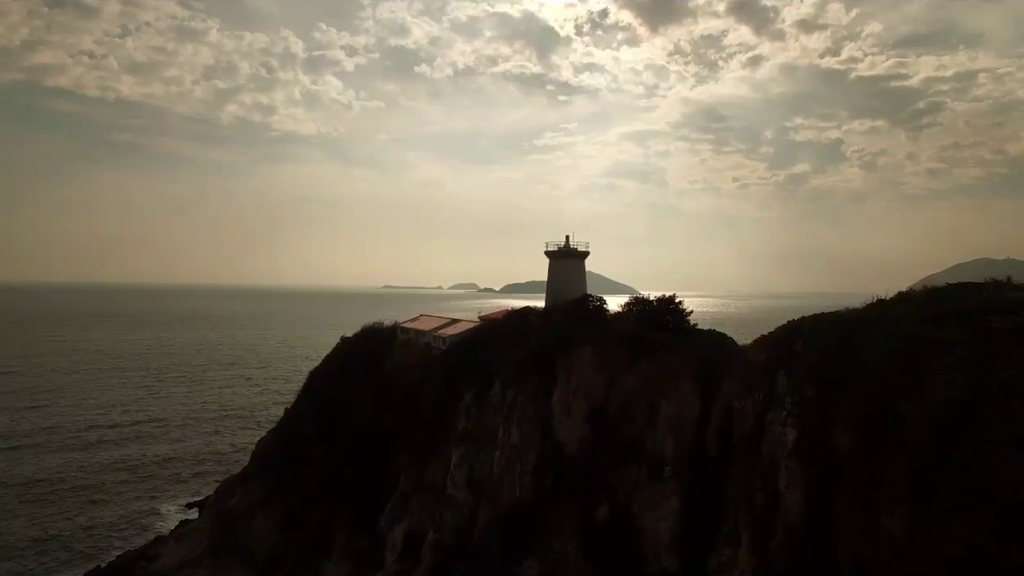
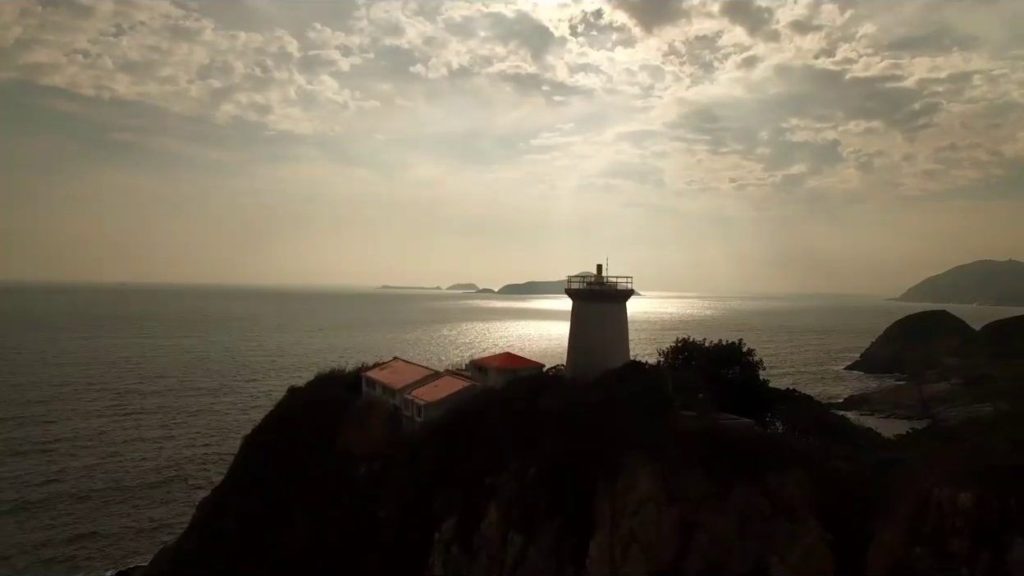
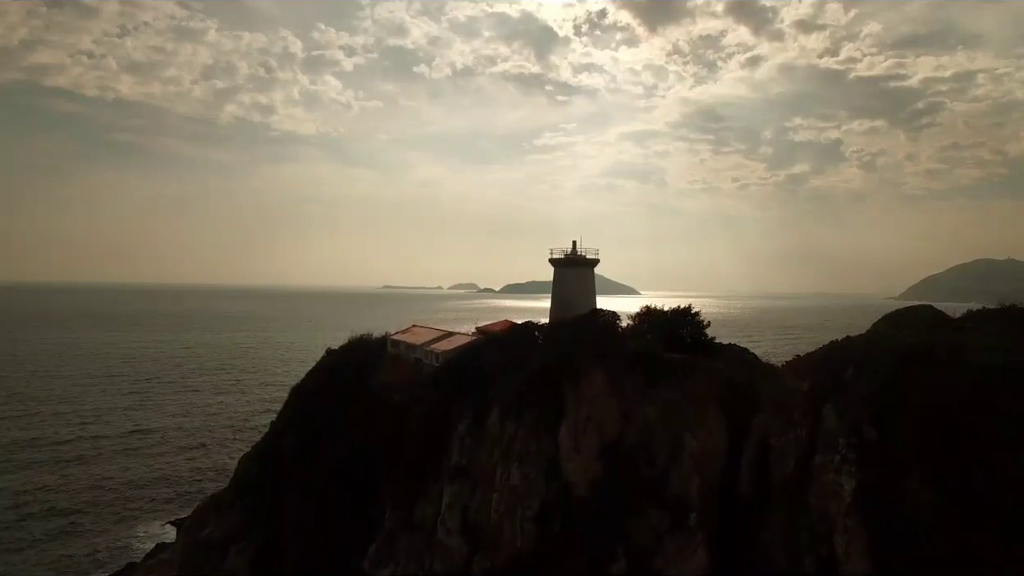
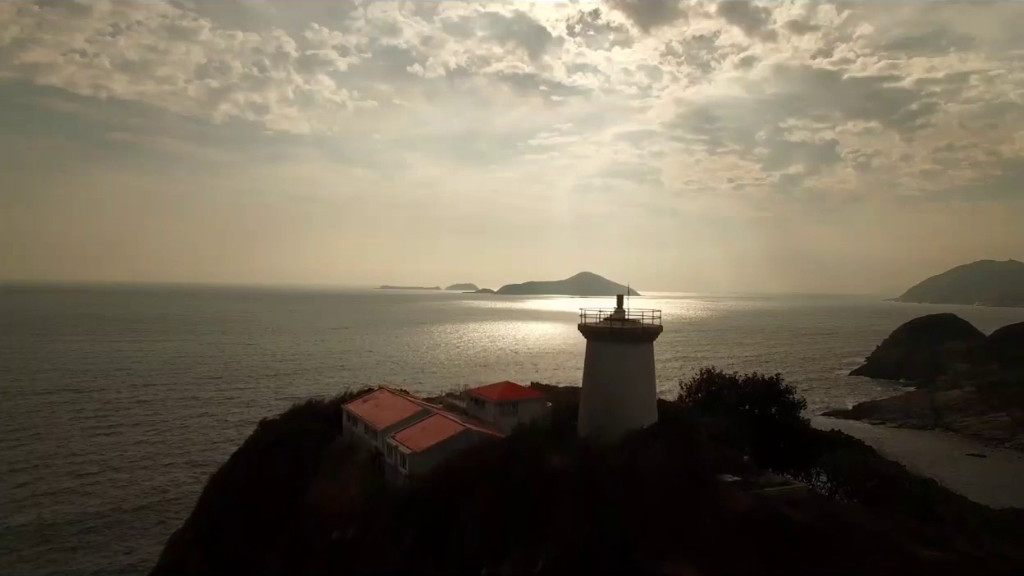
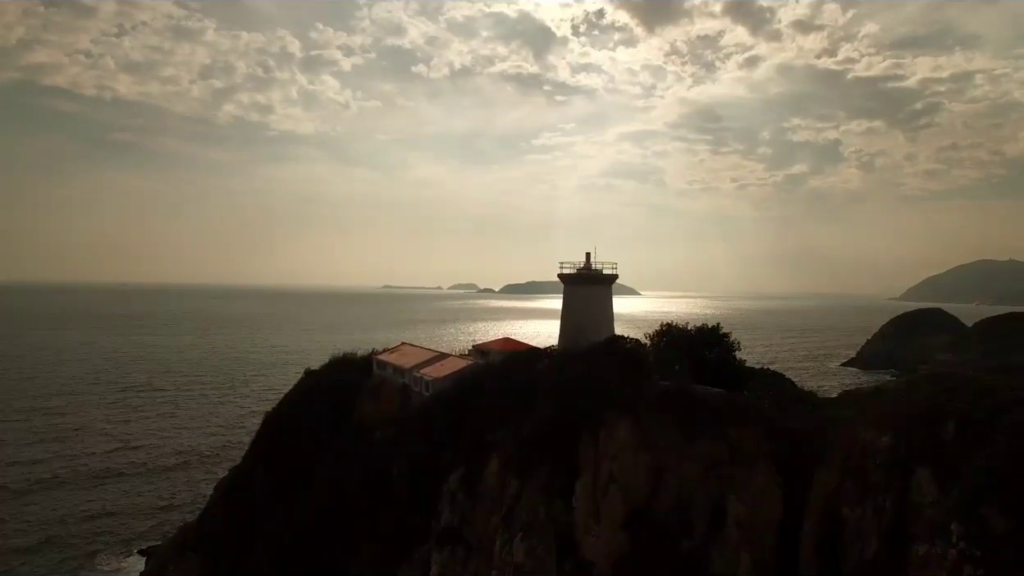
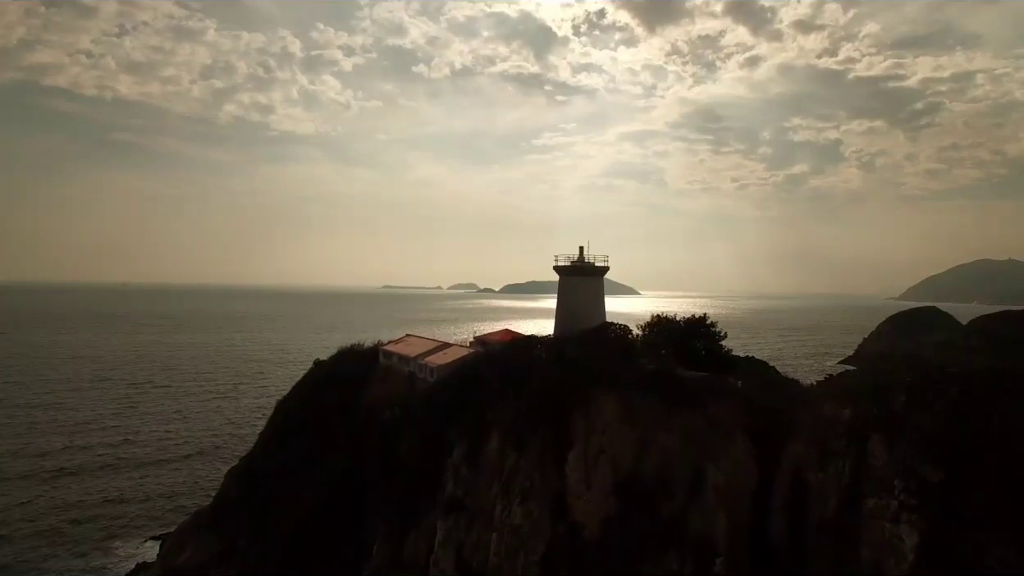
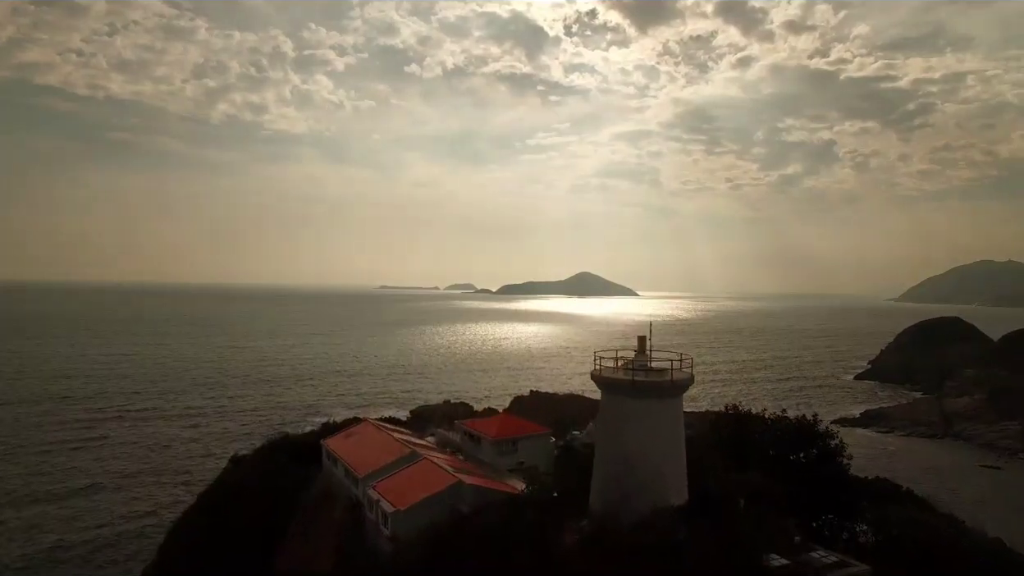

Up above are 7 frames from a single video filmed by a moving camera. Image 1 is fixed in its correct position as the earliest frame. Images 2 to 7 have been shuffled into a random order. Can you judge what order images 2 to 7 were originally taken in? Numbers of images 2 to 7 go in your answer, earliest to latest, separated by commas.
3, 6, 5, 2, 4, 7
